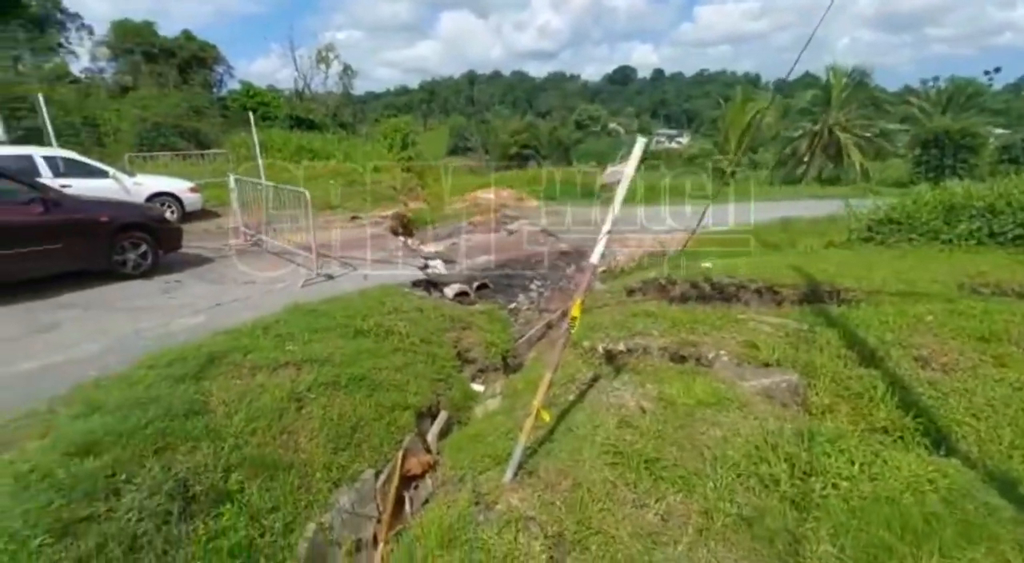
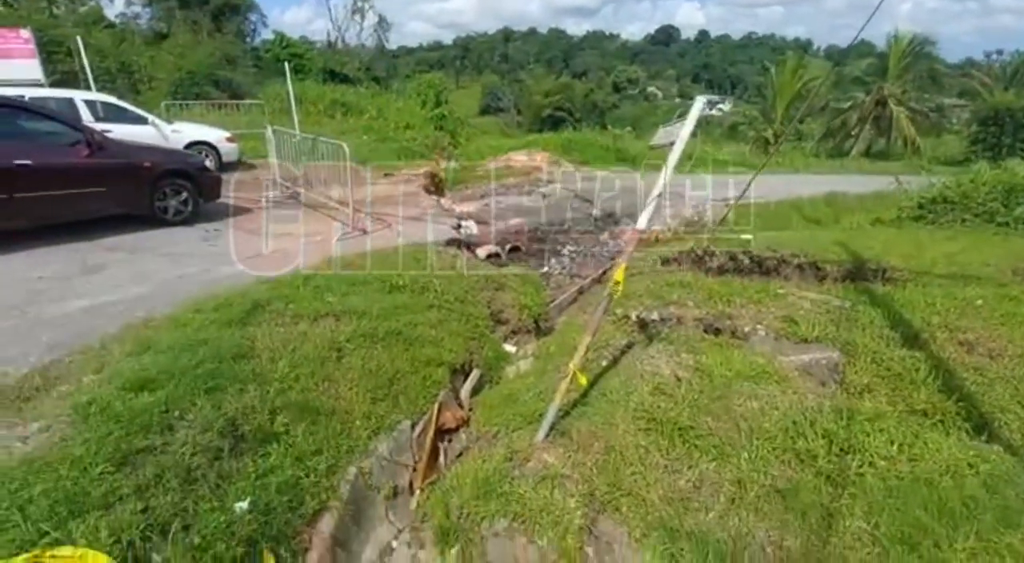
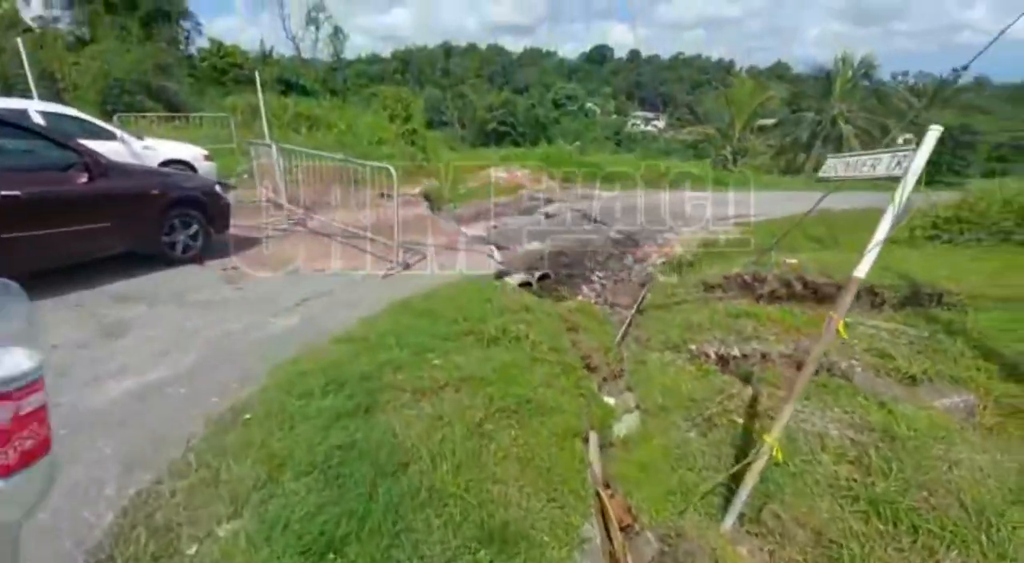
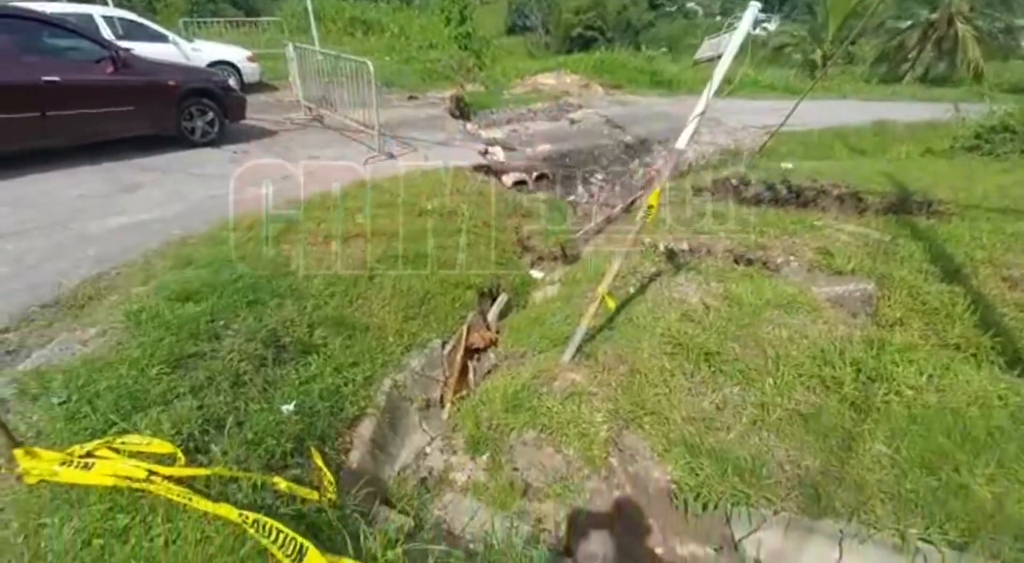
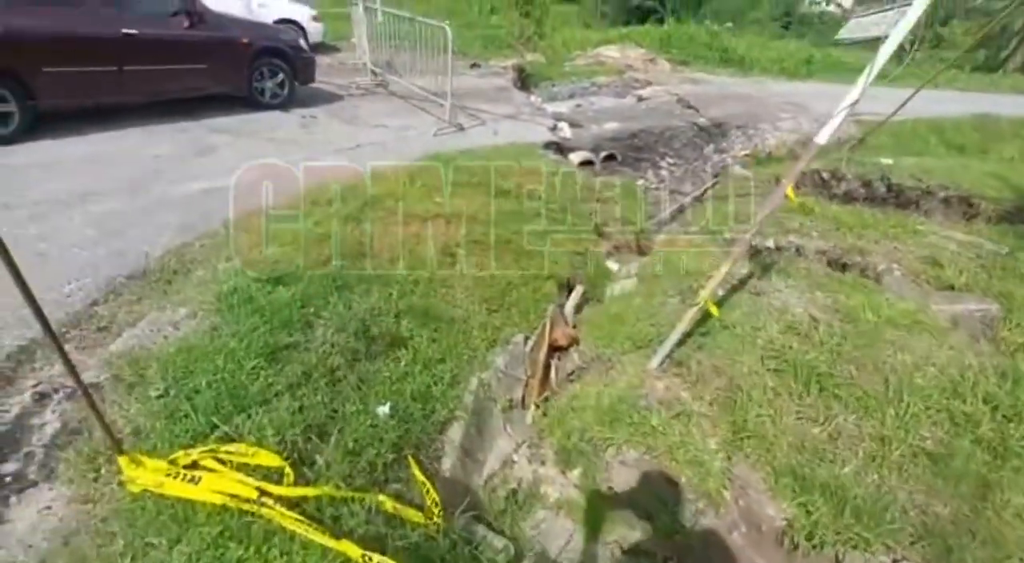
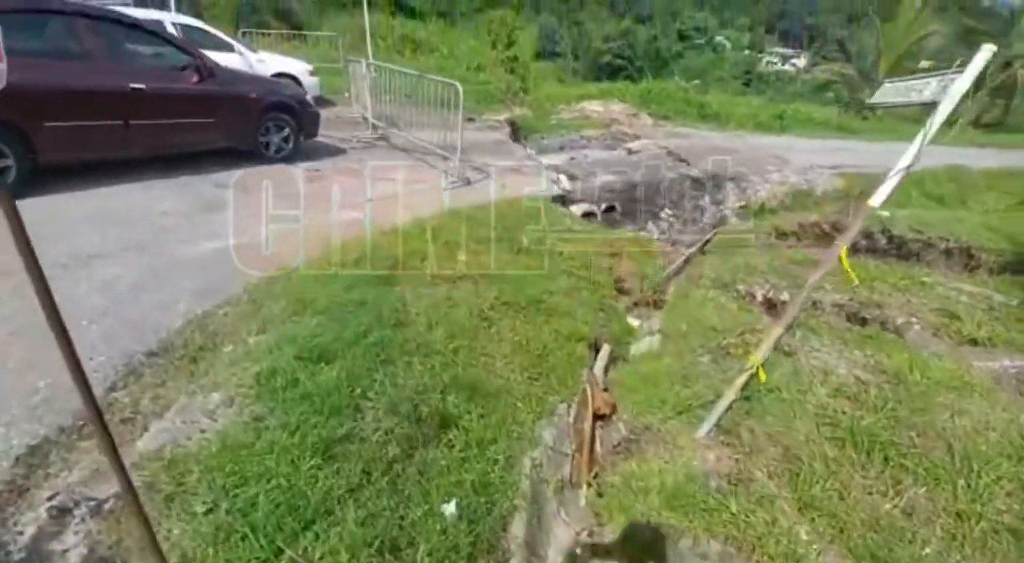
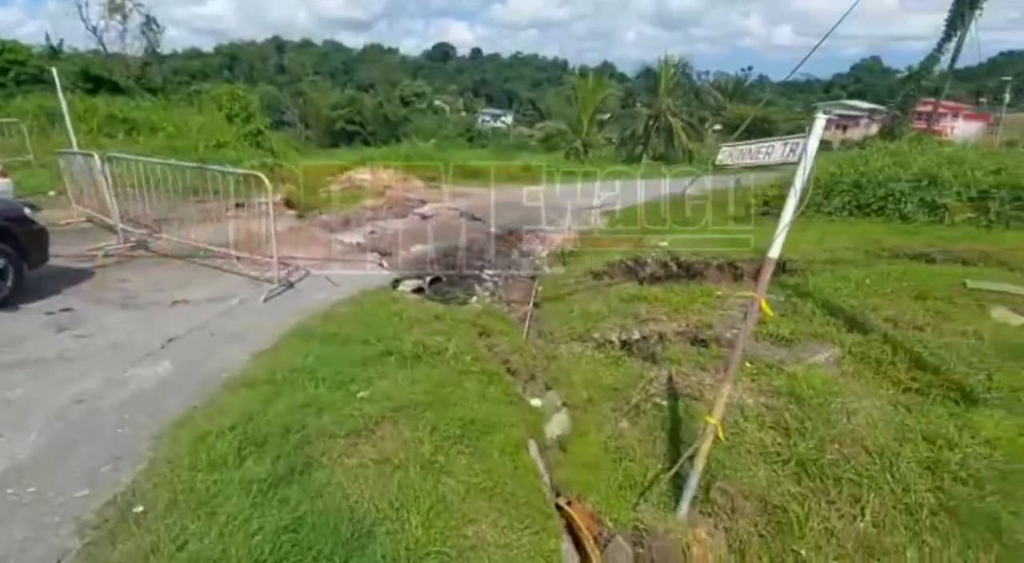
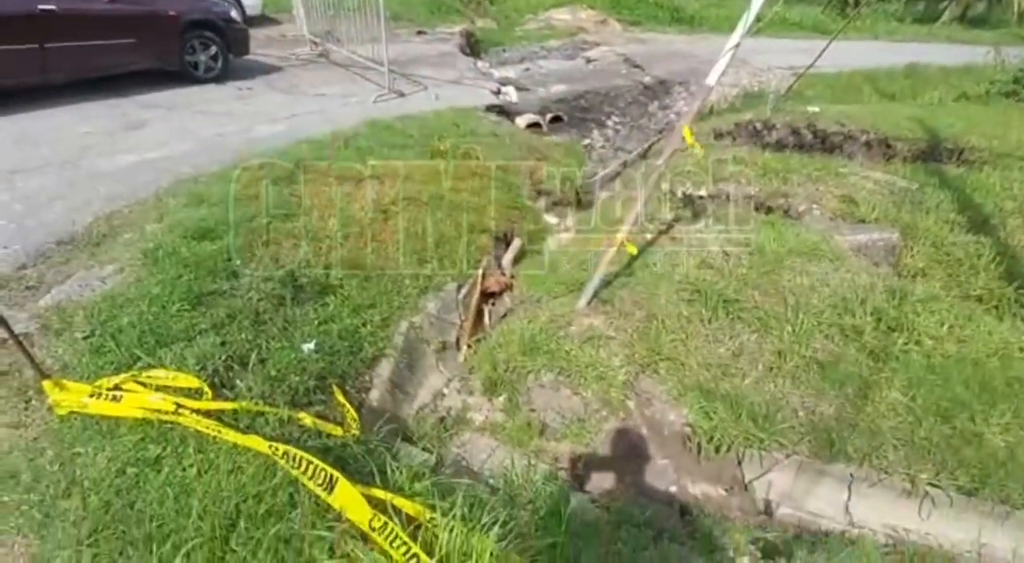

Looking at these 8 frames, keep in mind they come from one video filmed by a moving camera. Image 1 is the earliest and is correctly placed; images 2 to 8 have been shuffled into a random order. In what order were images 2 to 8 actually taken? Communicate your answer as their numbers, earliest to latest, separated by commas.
2, 4, 8, 5, 6, 3, 7
